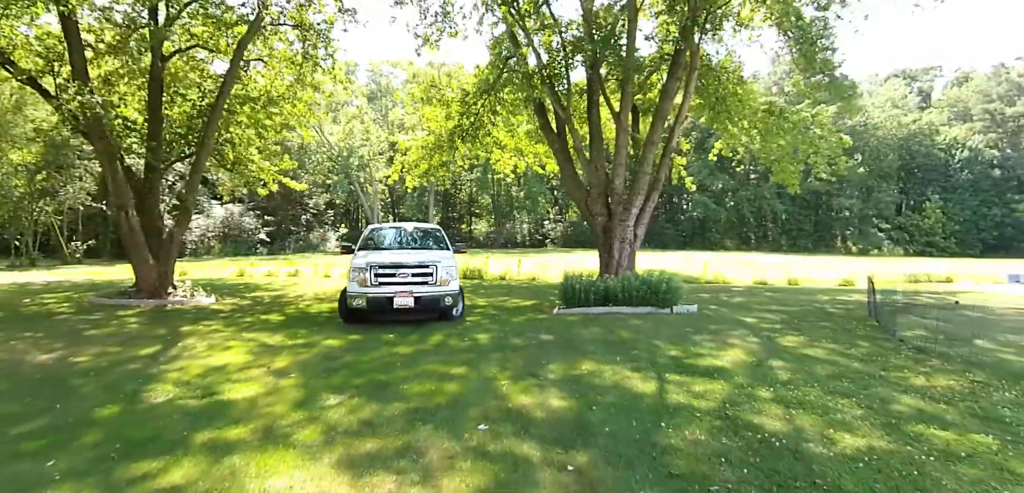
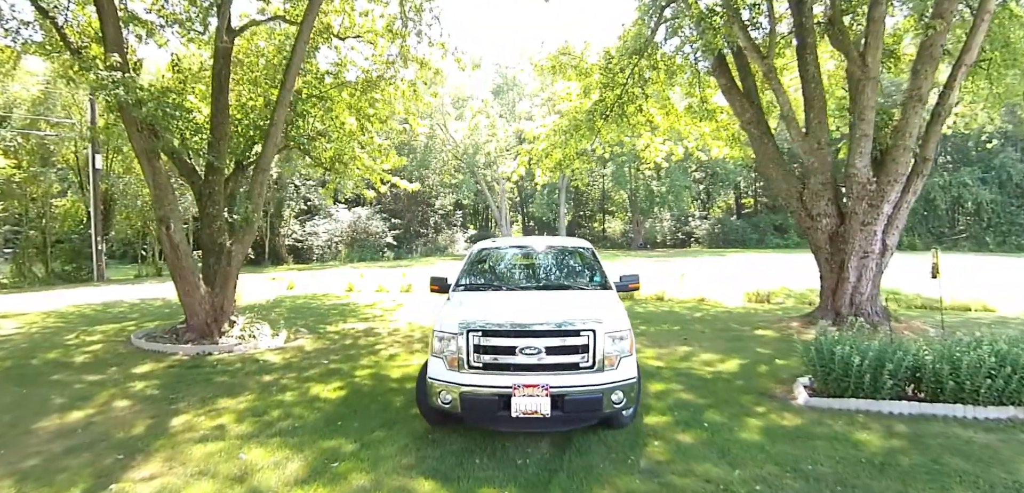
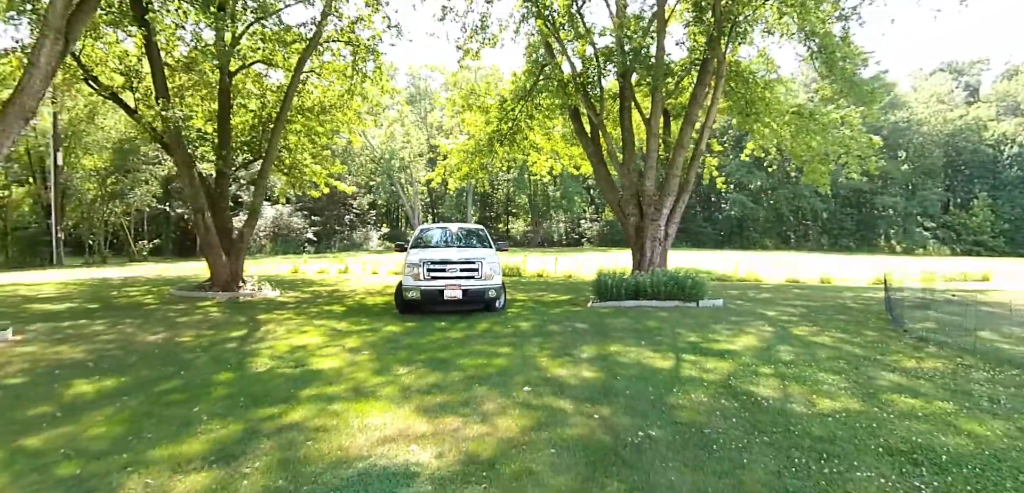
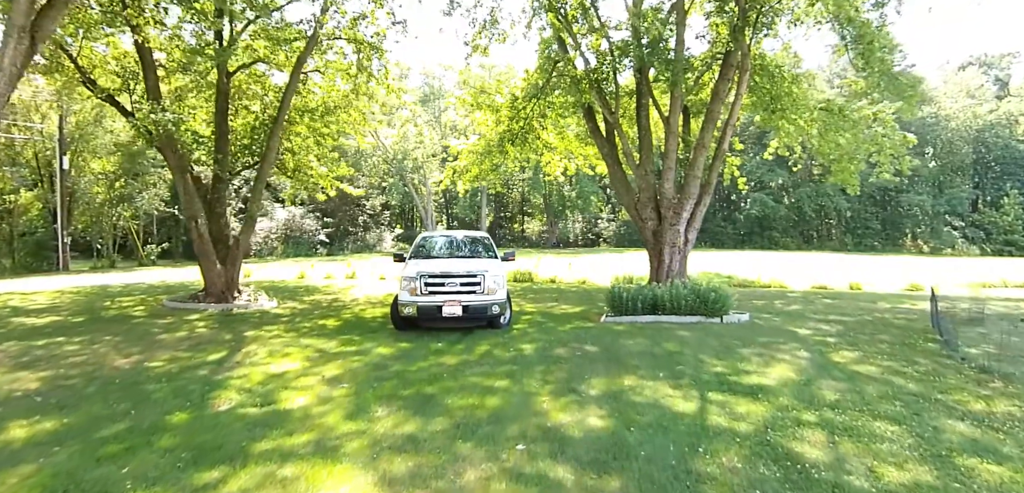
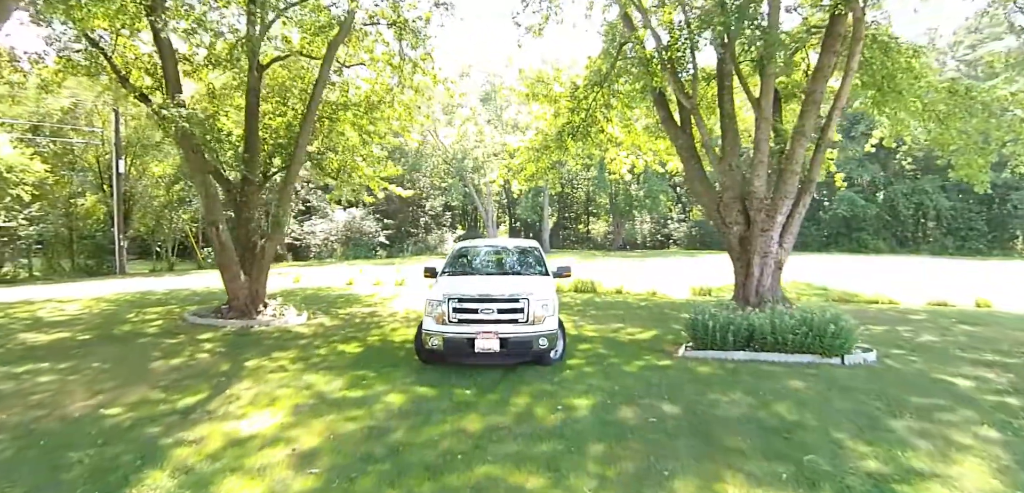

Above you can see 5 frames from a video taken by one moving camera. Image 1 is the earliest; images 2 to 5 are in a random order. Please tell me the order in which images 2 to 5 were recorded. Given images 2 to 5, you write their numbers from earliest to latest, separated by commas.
3, 4, 5, 2
